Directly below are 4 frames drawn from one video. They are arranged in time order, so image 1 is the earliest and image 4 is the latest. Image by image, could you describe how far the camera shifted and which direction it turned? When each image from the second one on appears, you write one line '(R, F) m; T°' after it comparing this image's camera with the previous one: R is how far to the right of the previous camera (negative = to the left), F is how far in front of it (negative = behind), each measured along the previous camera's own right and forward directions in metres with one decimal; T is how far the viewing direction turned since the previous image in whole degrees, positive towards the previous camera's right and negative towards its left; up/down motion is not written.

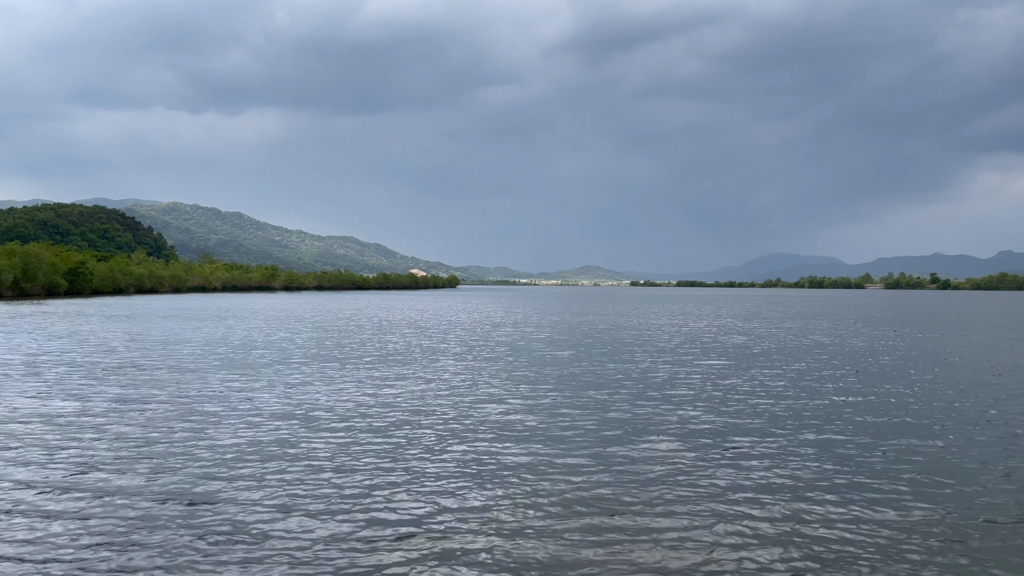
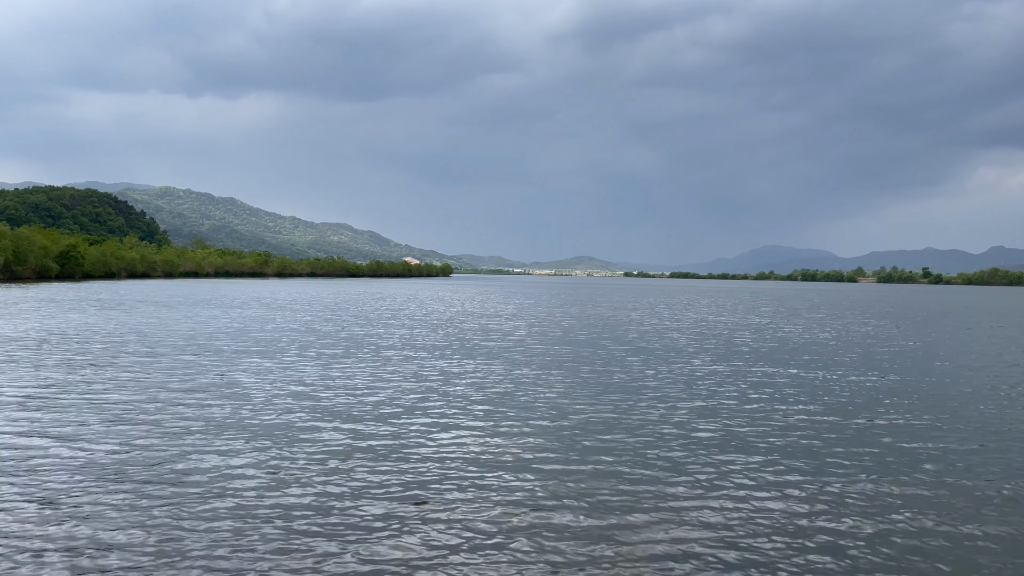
(-0.8, +0.4) m; +1°
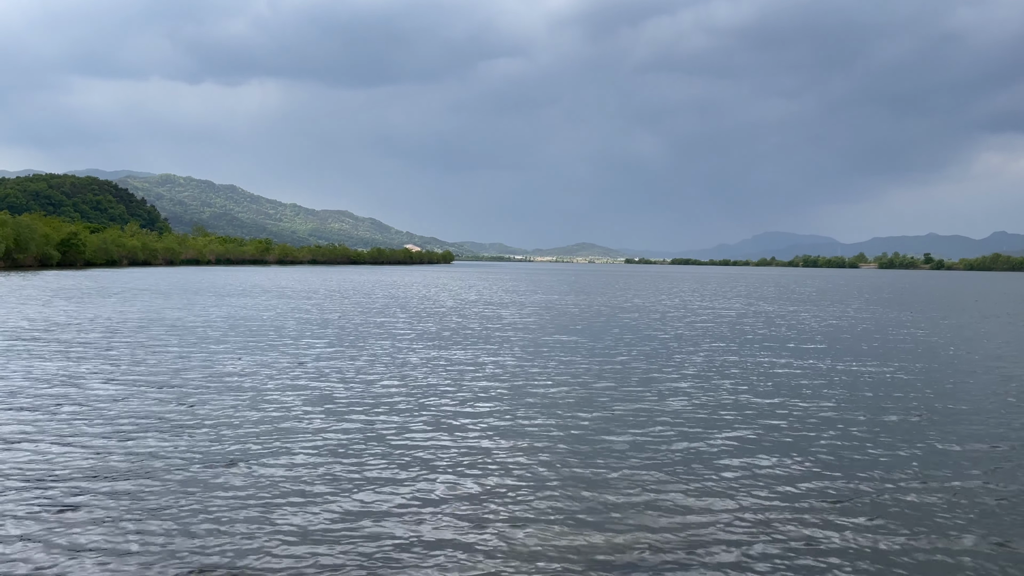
(-0.3, +0.4) m; 0°
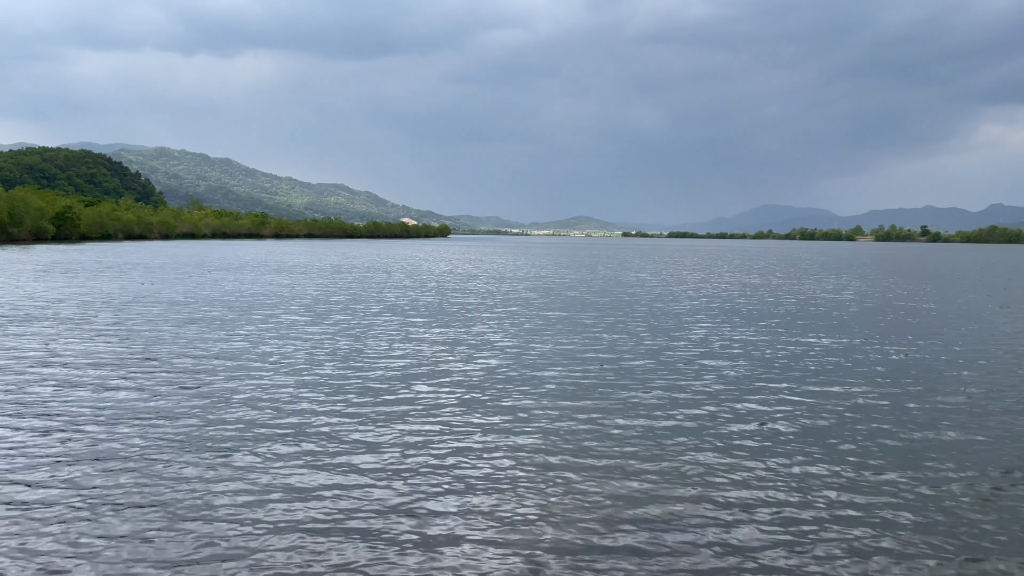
(-0.3, -0.6) m; 0°
